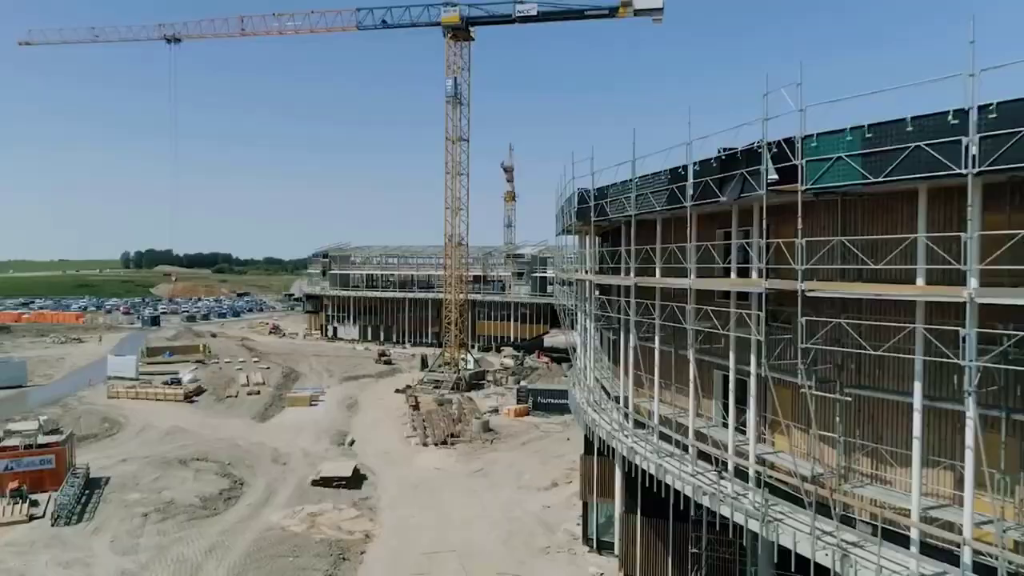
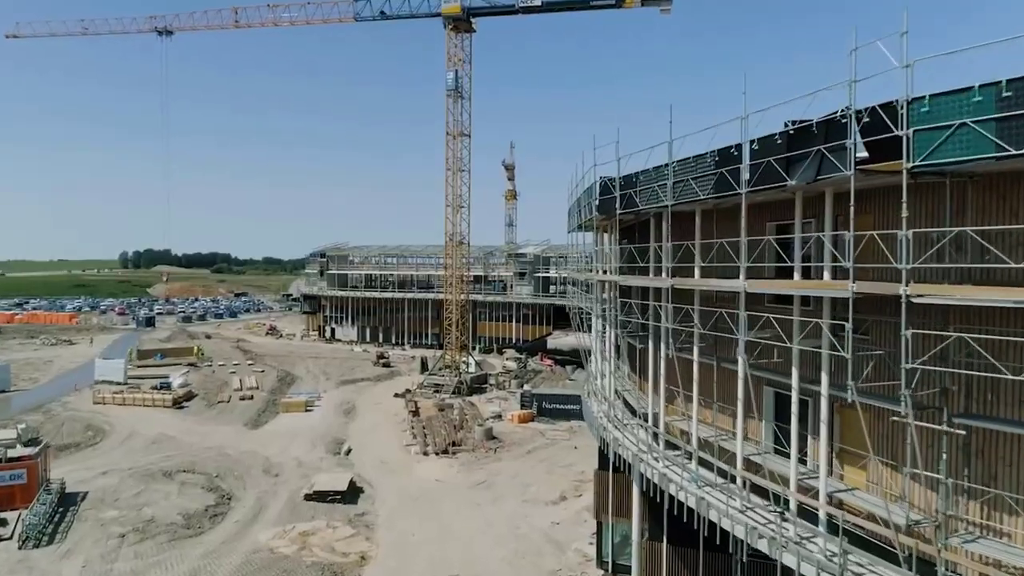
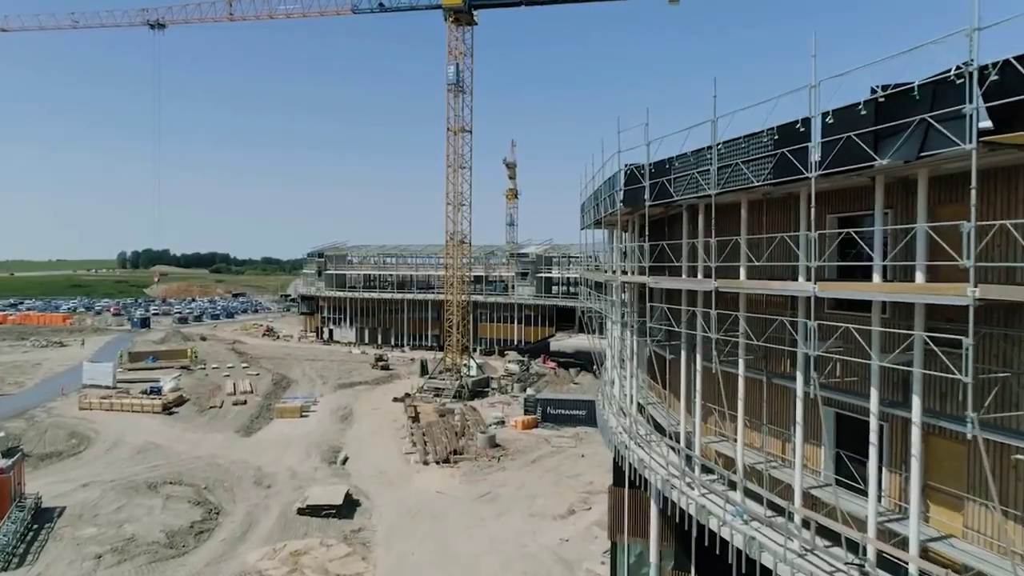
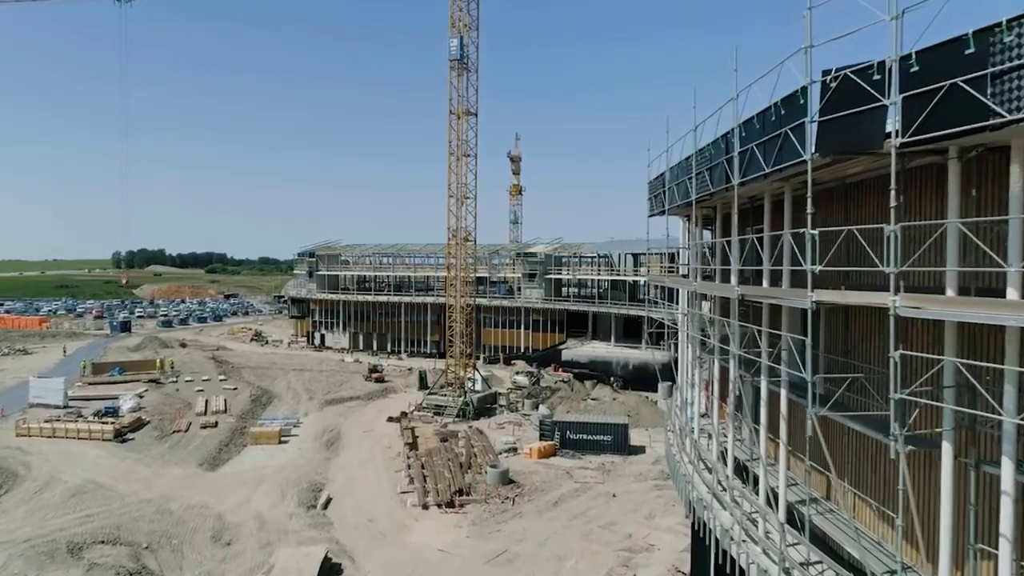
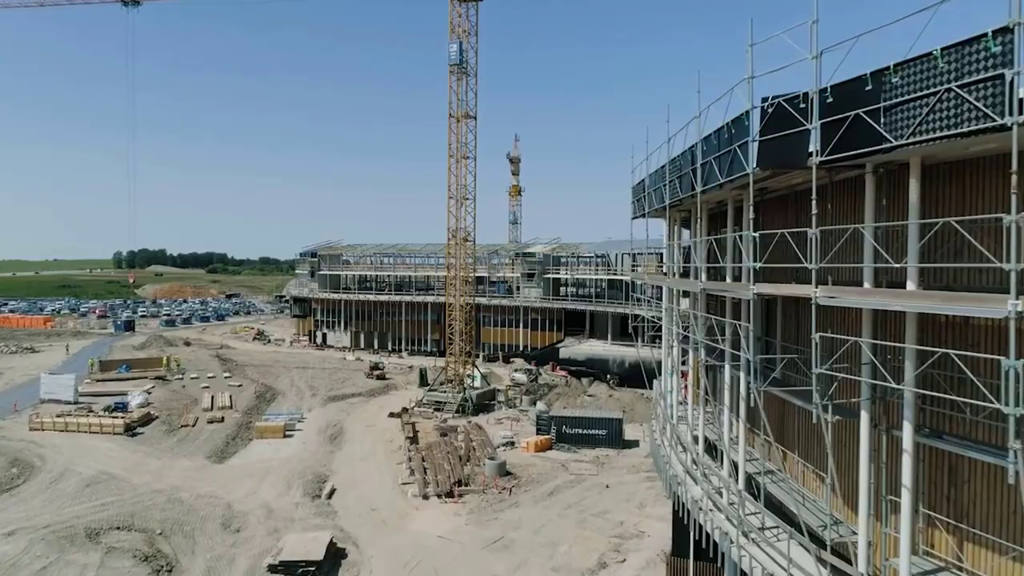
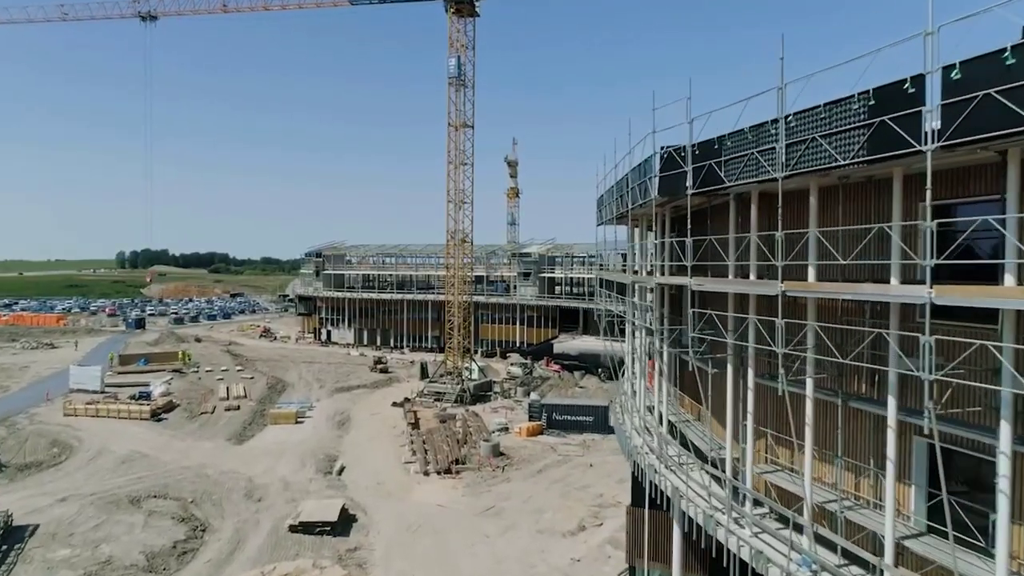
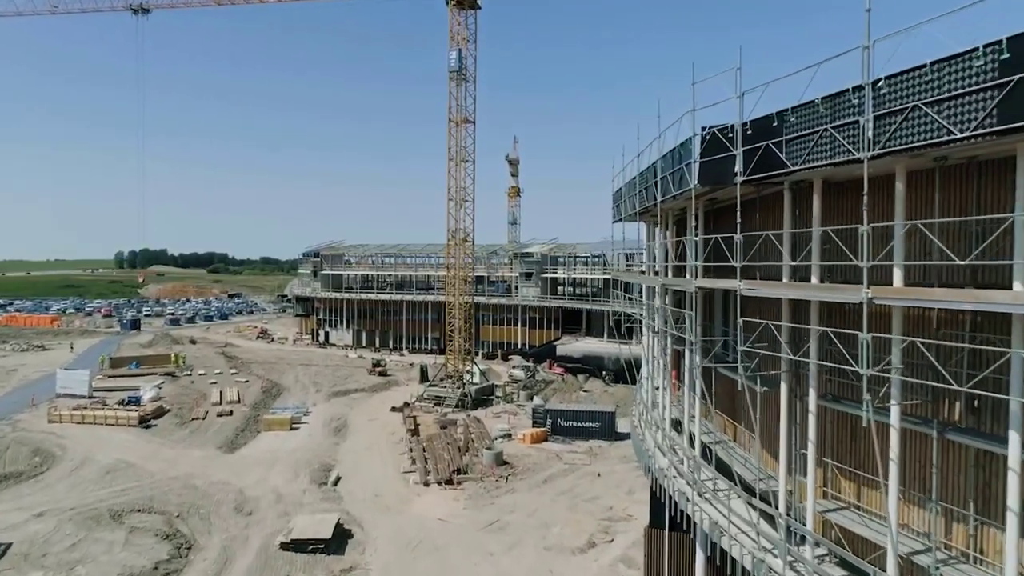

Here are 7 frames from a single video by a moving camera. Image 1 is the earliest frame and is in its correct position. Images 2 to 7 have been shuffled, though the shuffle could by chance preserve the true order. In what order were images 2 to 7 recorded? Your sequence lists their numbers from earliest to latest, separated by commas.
2, 3, 6, 7, 5, 4
